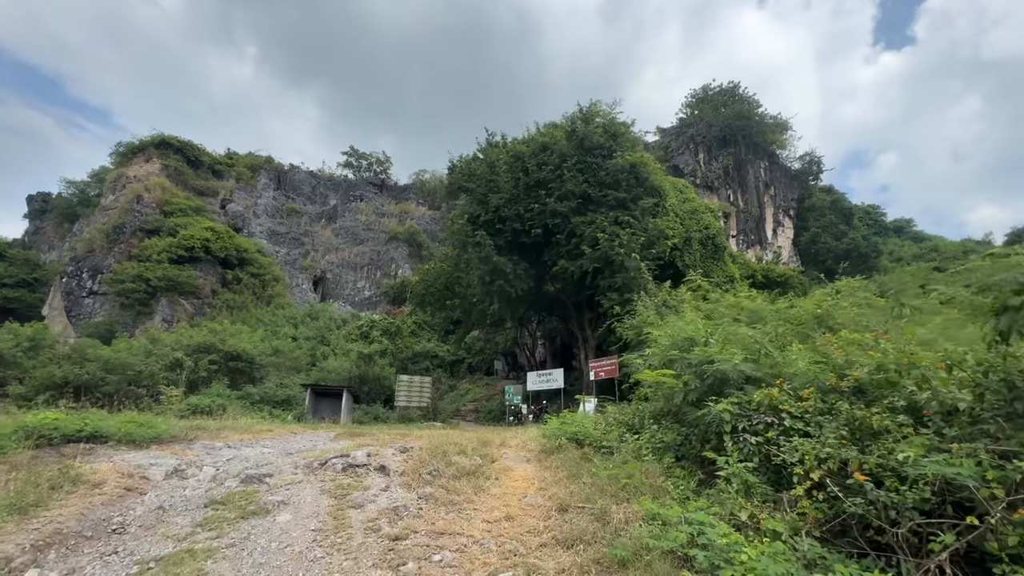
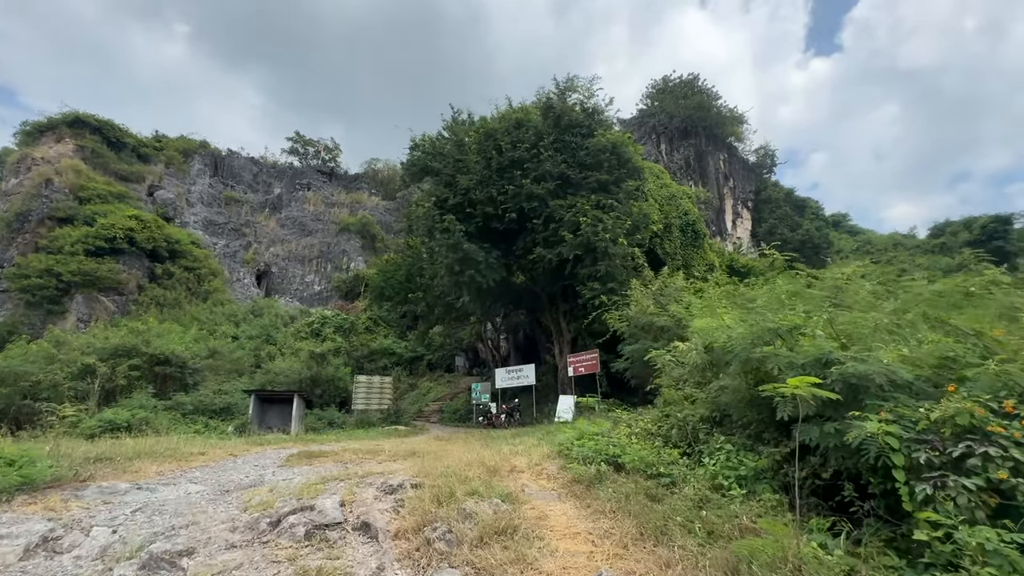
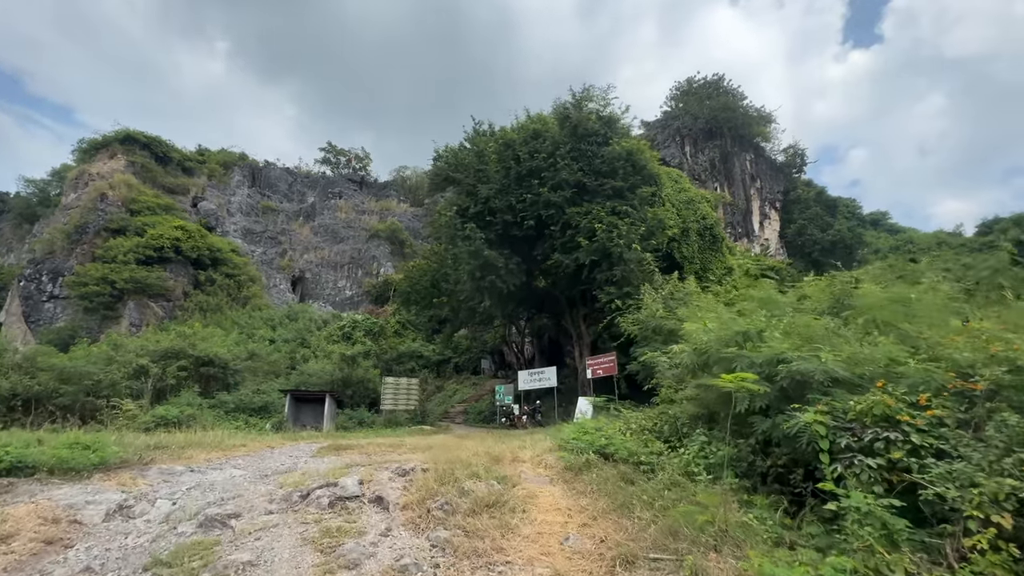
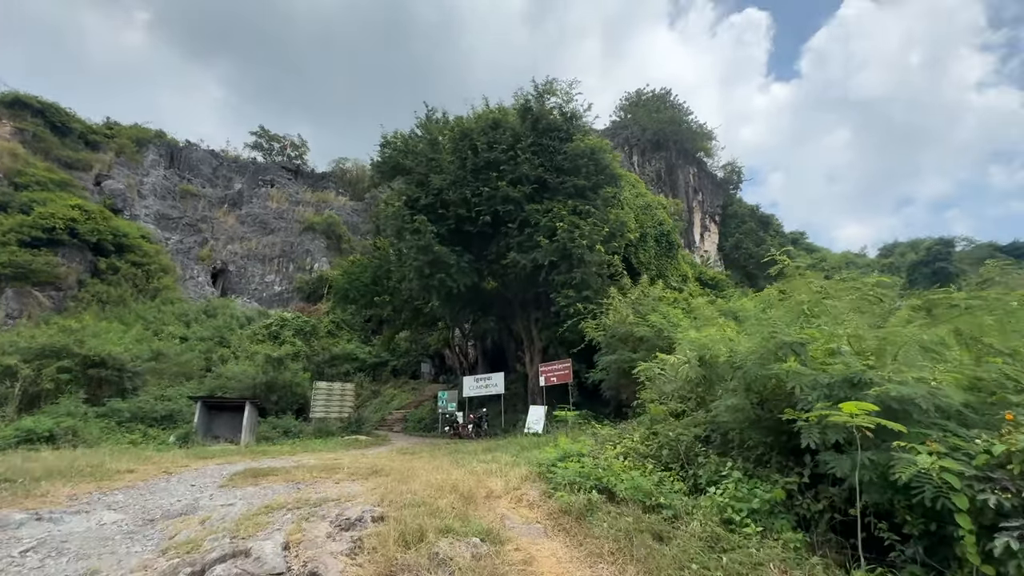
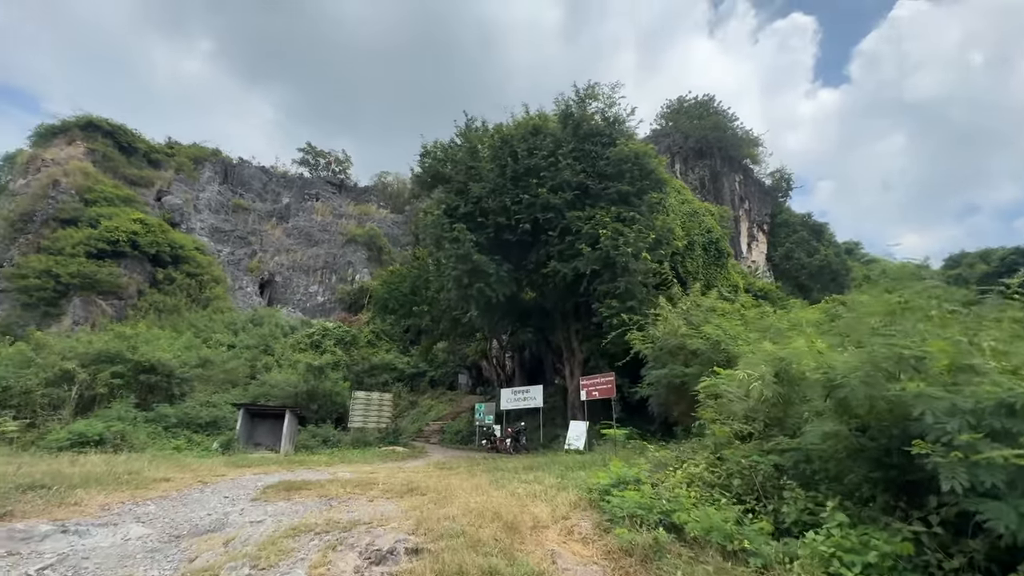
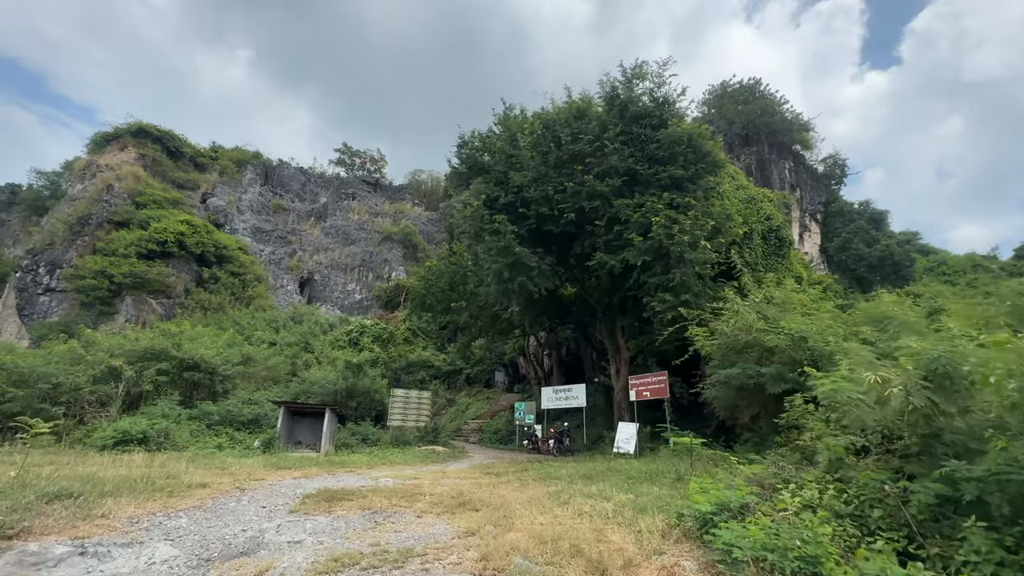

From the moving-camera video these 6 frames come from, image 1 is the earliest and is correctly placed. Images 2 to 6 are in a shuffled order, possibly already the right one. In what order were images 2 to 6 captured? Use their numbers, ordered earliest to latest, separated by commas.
3, 2, 4, 5, 6
